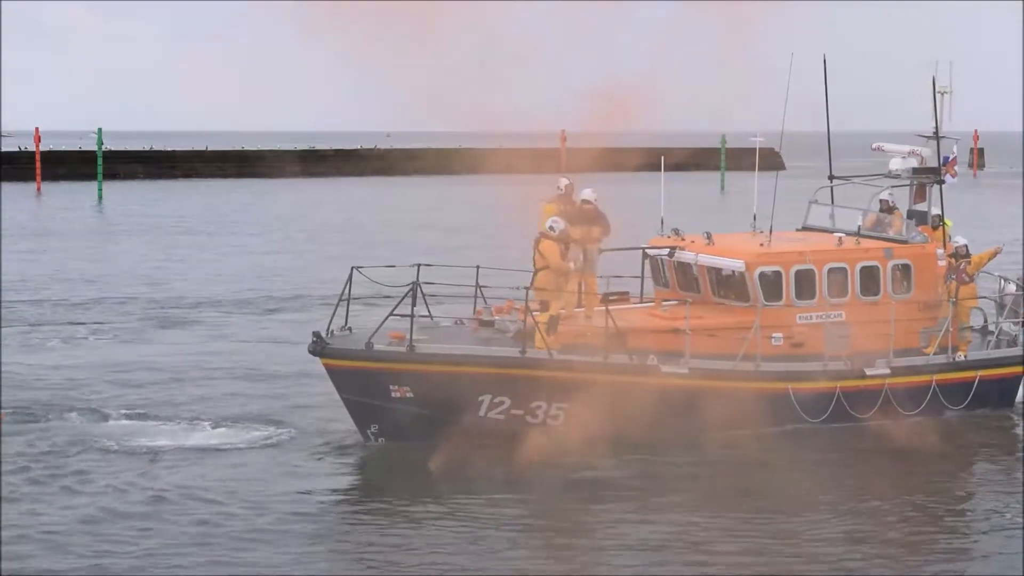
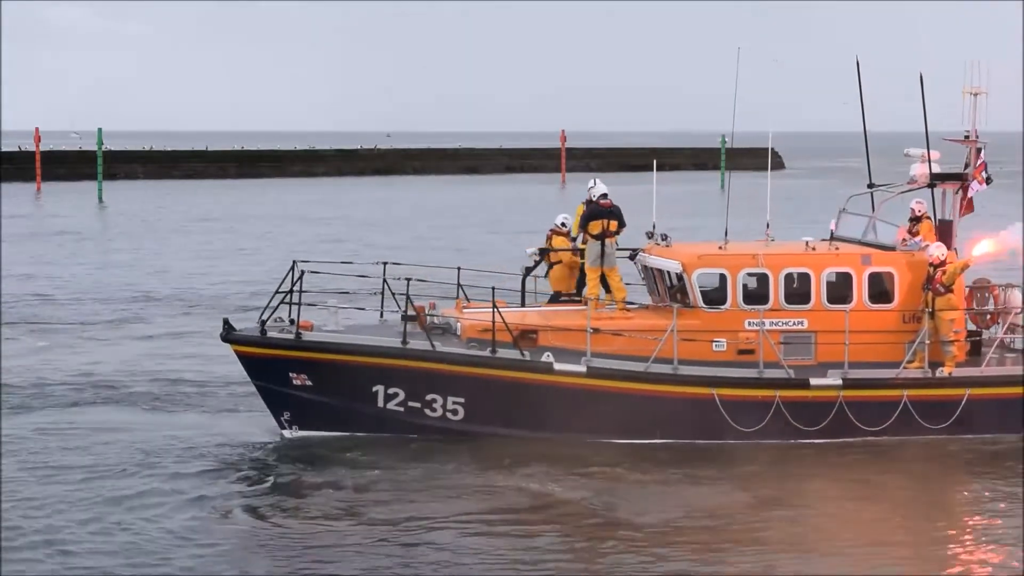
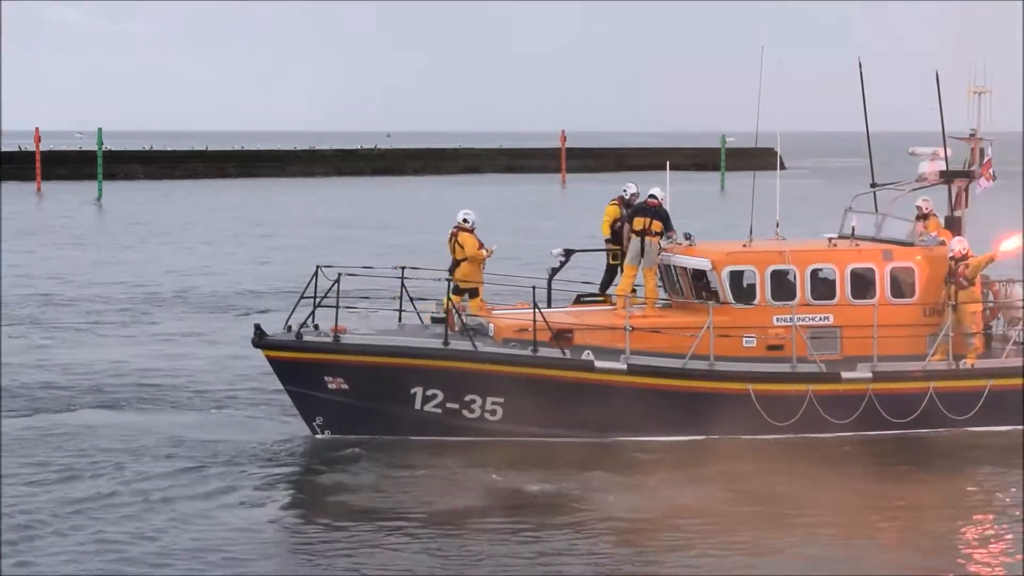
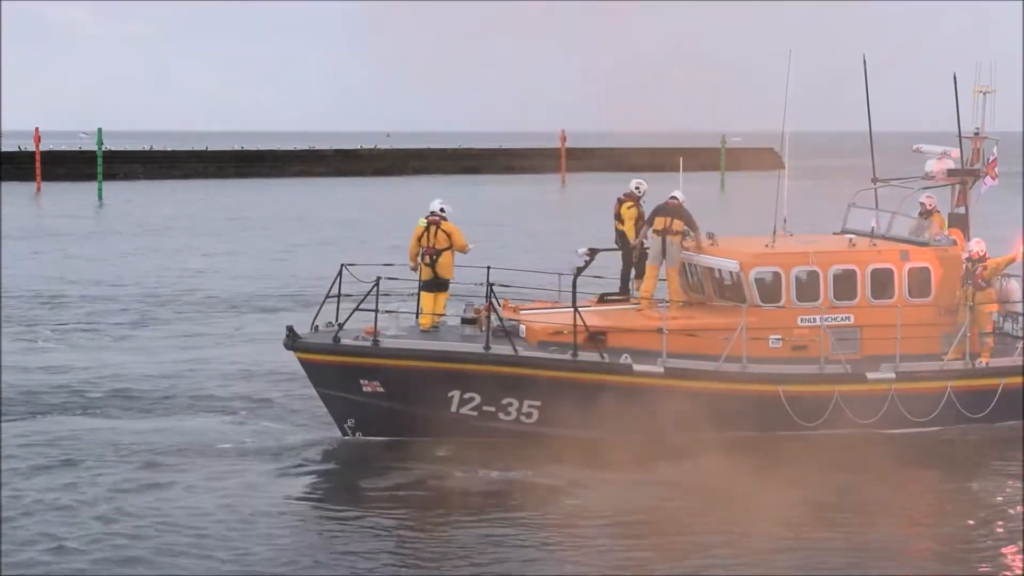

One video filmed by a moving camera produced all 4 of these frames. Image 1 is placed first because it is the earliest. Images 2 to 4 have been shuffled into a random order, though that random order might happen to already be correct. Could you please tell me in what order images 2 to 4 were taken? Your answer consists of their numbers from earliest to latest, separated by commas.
4, 3, 2
